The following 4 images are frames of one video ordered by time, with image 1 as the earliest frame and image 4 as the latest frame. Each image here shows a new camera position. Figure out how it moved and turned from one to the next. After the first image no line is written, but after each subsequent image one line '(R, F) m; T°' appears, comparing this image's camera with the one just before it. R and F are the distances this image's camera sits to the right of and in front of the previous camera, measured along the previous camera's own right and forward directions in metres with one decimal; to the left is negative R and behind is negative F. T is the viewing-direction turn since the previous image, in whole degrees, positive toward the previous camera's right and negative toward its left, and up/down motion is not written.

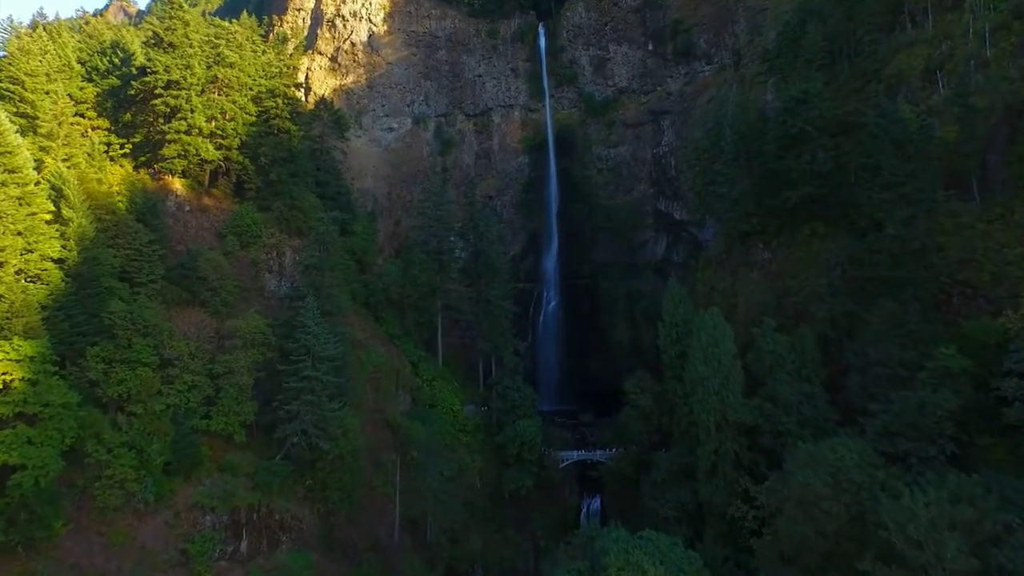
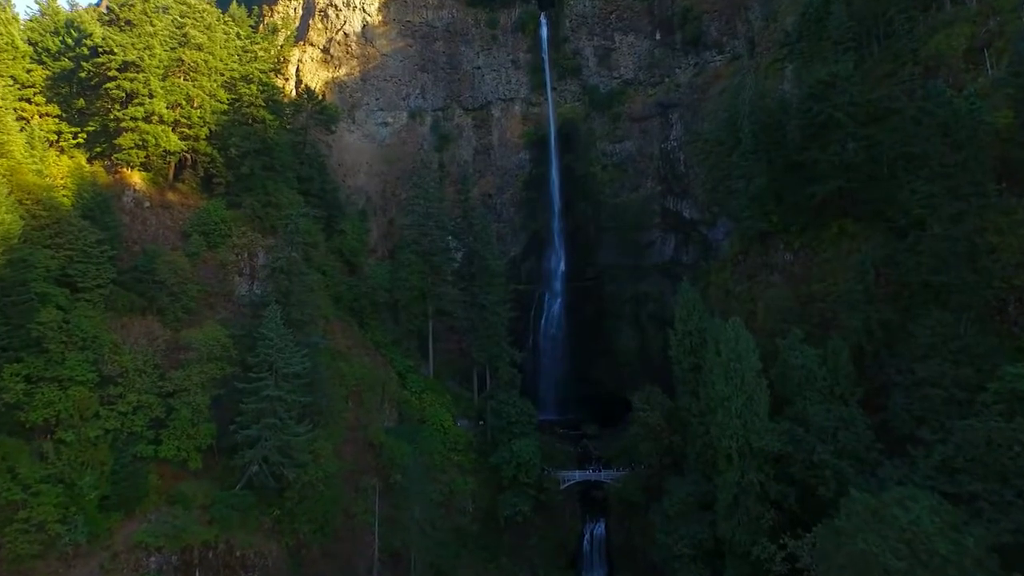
(+0.3, +2.7) m; 0°
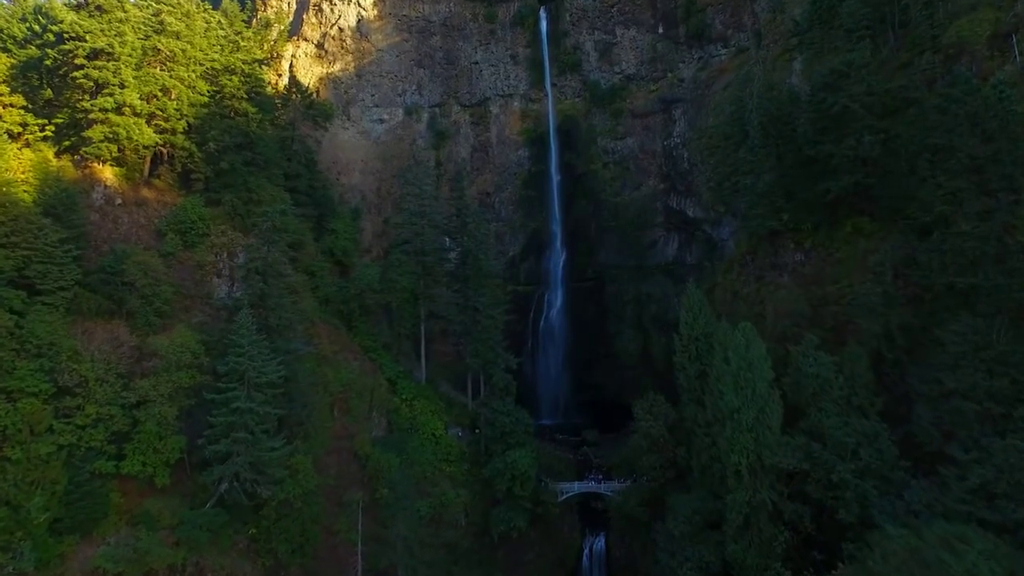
(+0.3, +1.4) m; 0°
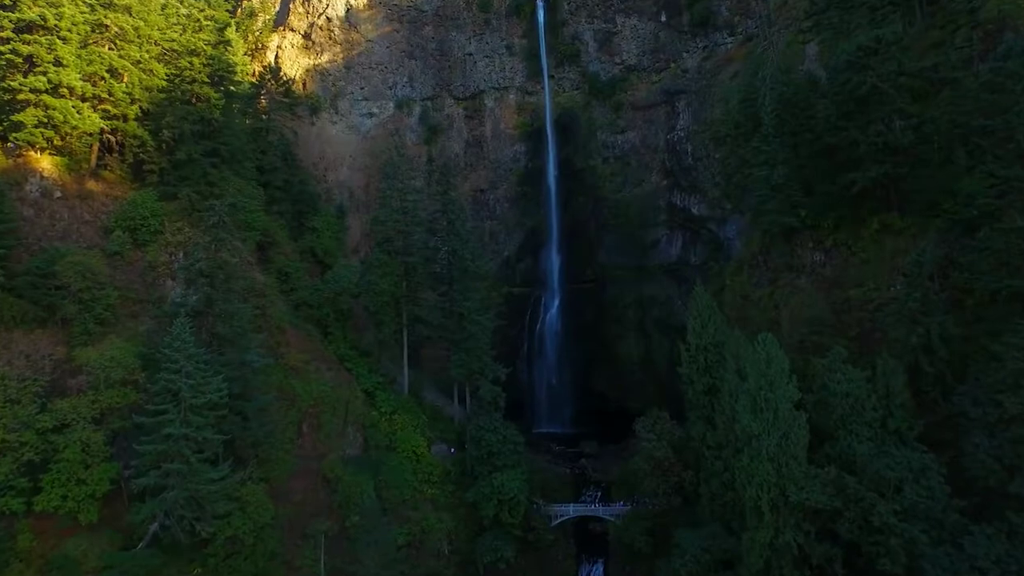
(+0.4, +2.4) m; 0°
